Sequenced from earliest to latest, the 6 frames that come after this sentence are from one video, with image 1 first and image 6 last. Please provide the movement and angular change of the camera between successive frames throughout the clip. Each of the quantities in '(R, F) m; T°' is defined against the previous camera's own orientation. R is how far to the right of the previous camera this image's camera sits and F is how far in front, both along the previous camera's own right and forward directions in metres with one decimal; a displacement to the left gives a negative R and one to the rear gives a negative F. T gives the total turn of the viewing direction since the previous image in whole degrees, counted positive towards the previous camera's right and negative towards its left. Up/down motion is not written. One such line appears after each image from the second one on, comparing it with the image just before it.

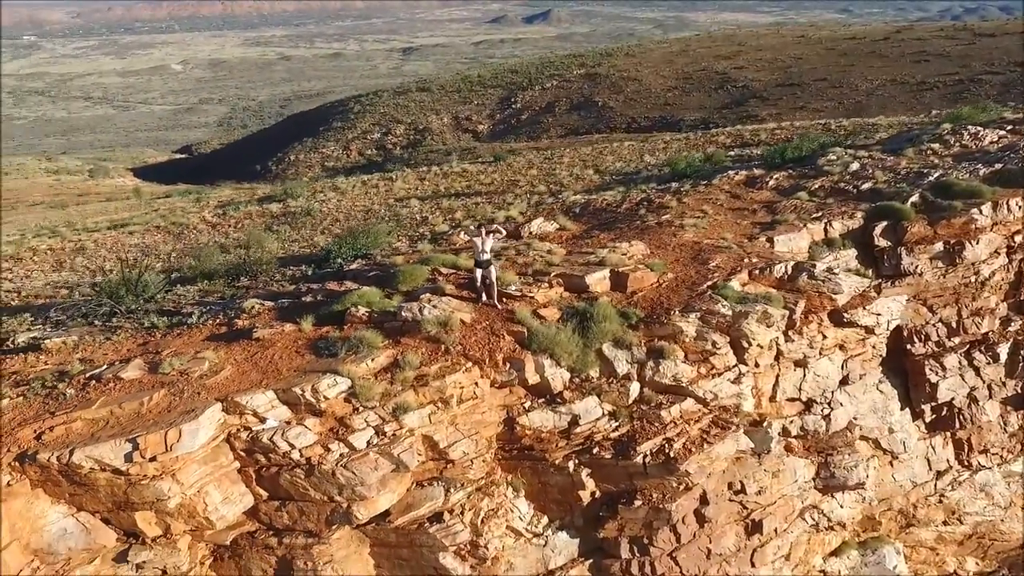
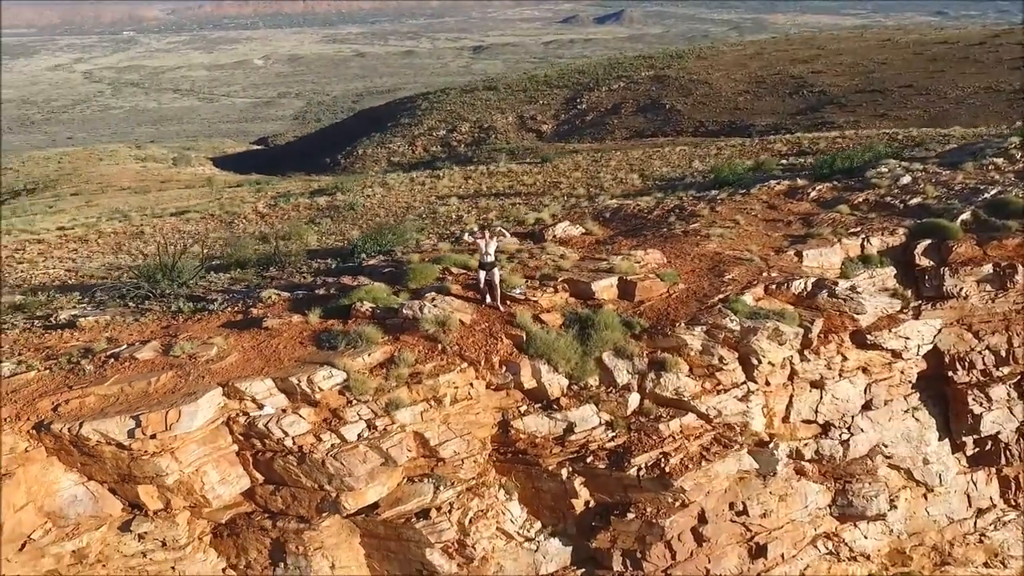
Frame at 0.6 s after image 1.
(+0.8, 0.0) m; -5°
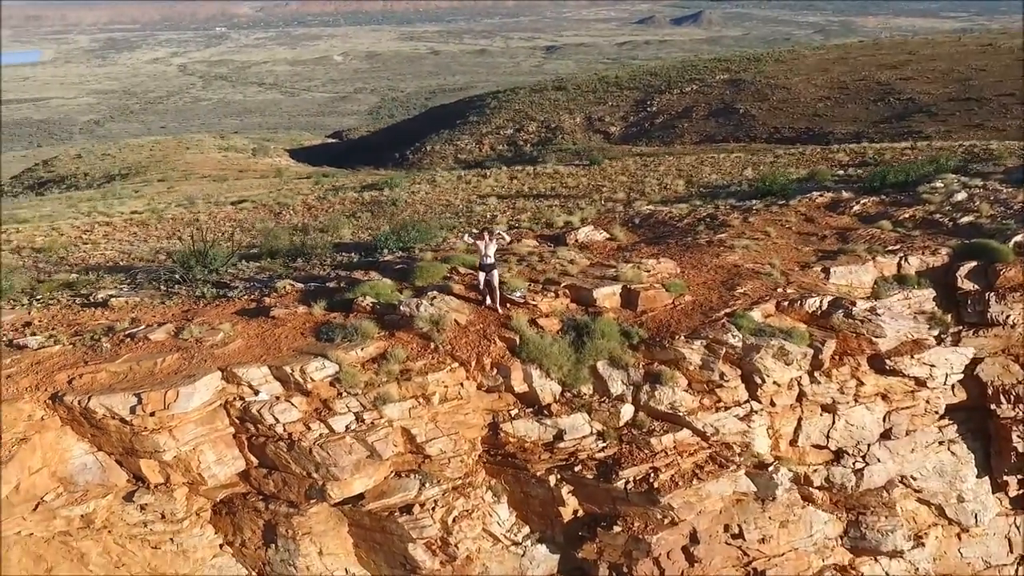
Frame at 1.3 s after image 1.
(+0.9, +0.1) m; -6°
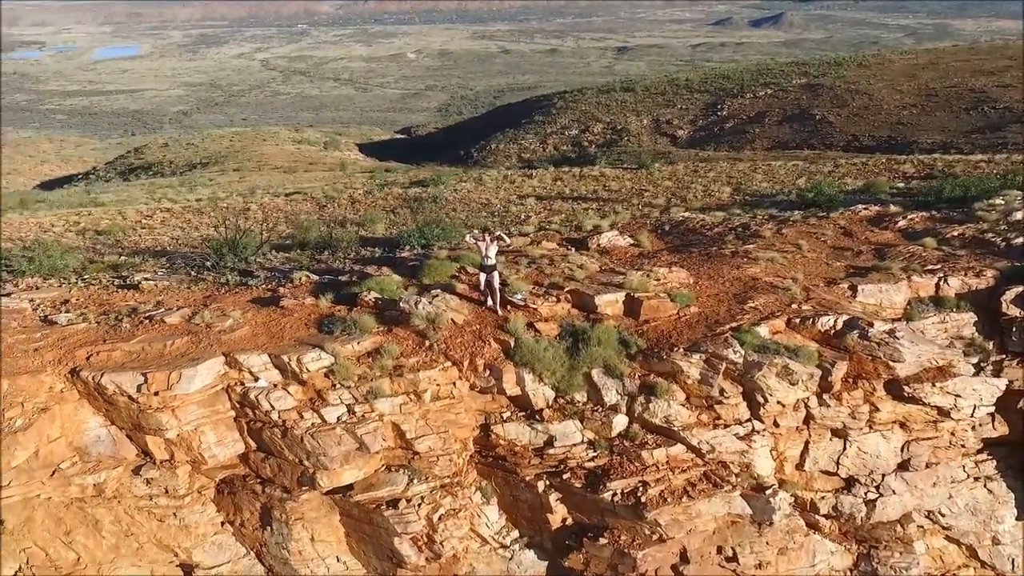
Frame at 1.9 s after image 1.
(+0.8, +0.1) m; -5°
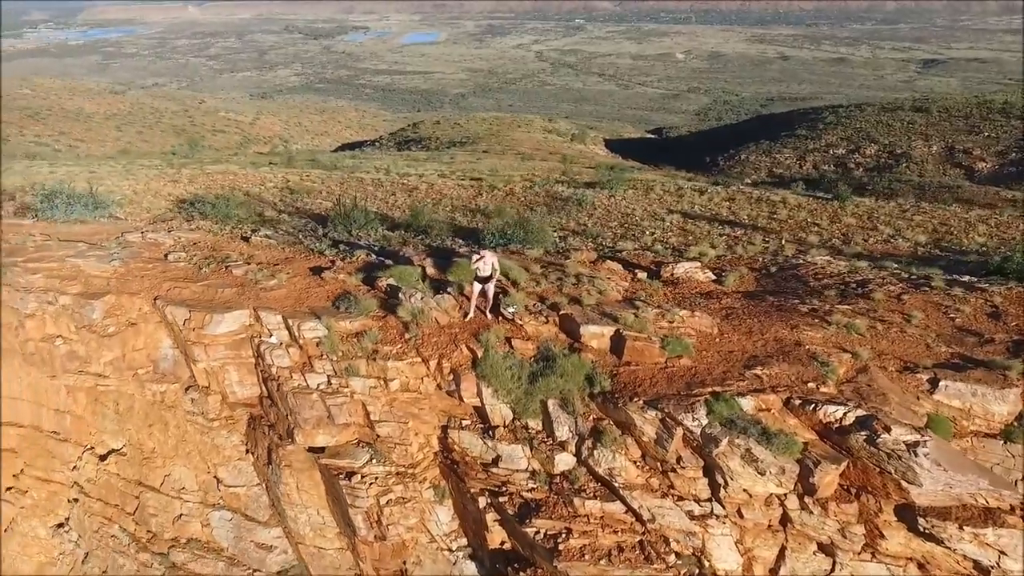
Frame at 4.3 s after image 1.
(+3.2, +0.7) m; -20°
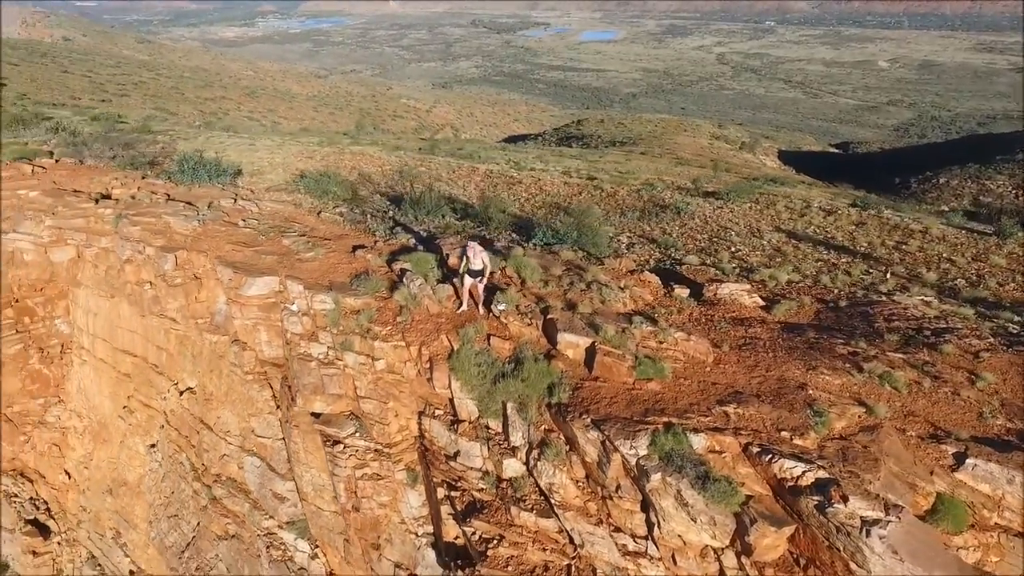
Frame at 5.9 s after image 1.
(+2.2, +0.4) m; -13°
